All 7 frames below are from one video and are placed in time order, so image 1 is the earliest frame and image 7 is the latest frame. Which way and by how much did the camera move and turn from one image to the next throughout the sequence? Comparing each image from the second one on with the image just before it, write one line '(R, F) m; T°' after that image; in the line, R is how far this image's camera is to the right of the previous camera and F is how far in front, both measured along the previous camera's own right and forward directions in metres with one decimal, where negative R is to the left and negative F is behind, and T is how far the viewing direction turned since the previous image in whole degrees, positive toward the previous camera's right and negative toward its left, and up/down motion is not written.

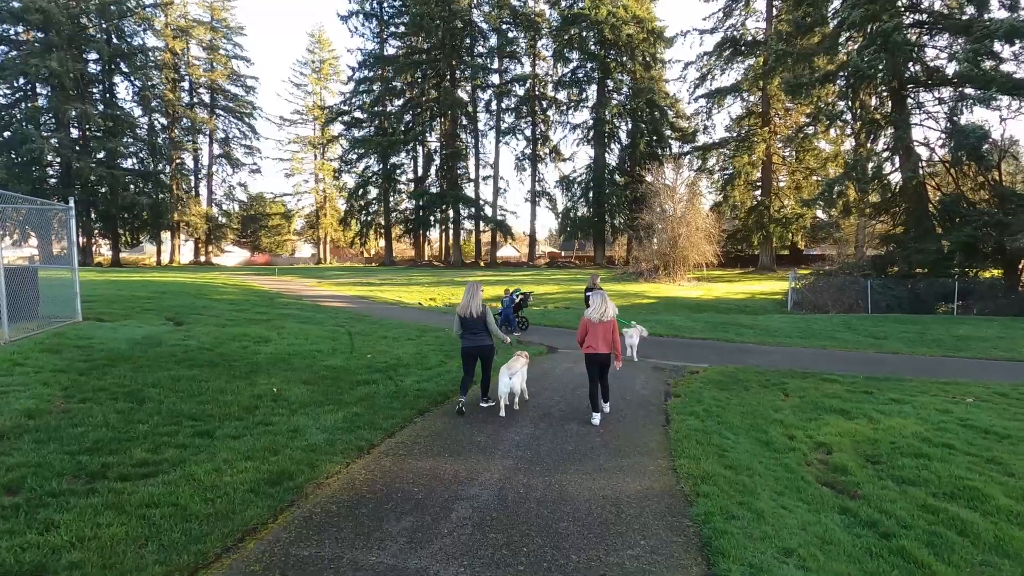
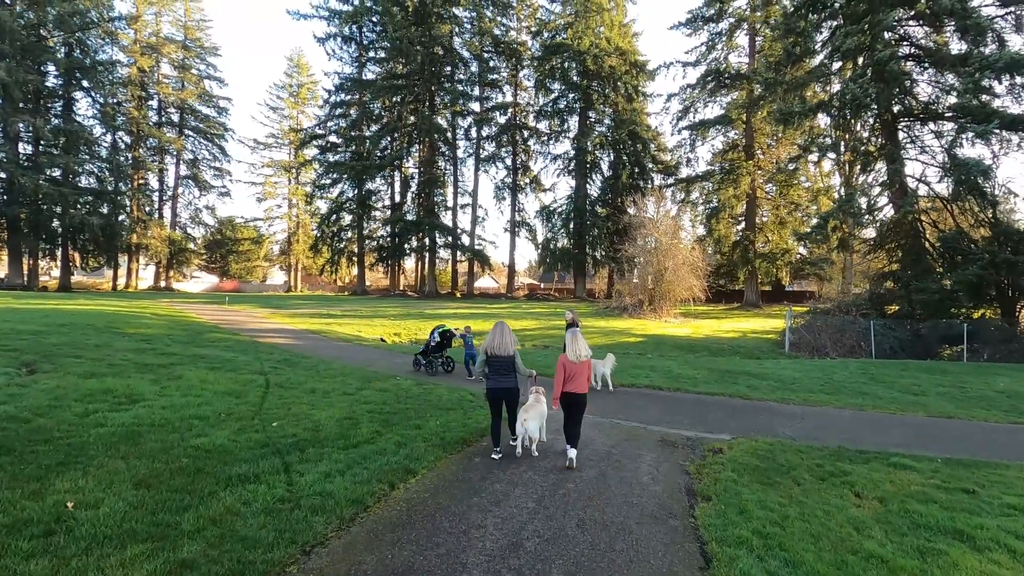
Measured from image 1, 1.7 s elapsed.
(+0.1, +1.7) m; +2°
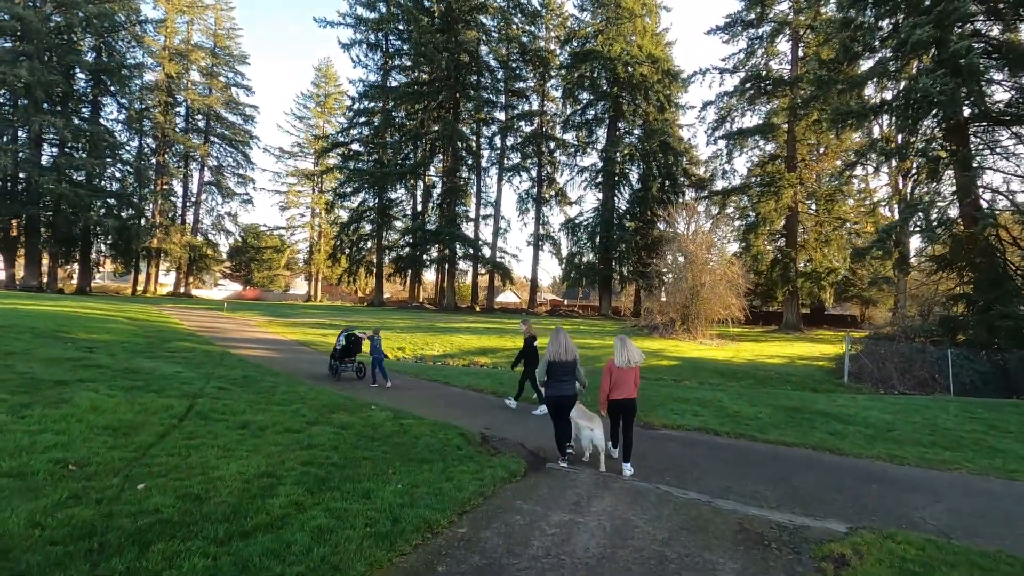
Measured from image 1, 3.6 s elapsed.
(+0.1, +1.8) m; -2°
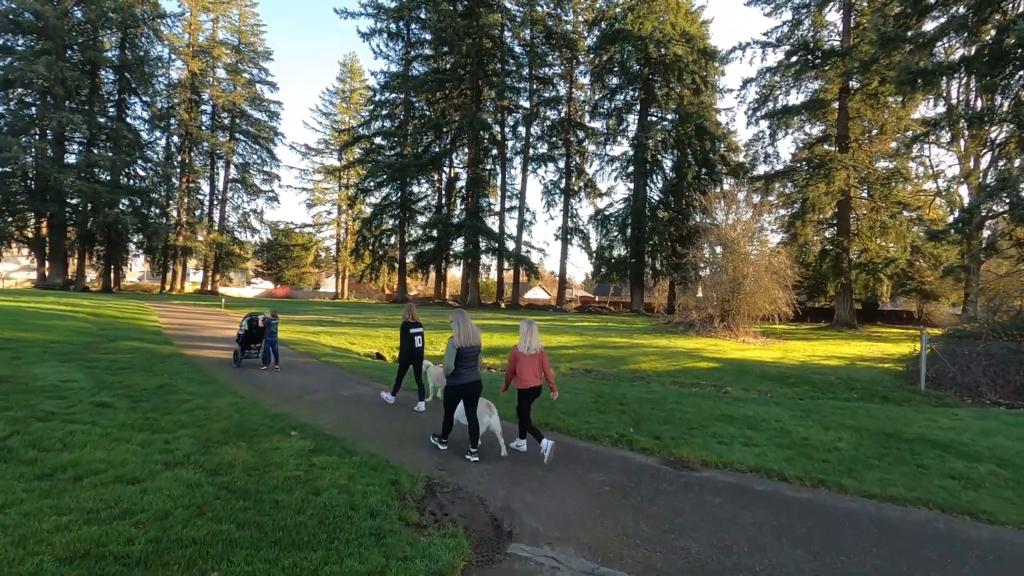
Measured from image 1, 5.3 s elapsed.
(+0.5, +1.8) m; -3°
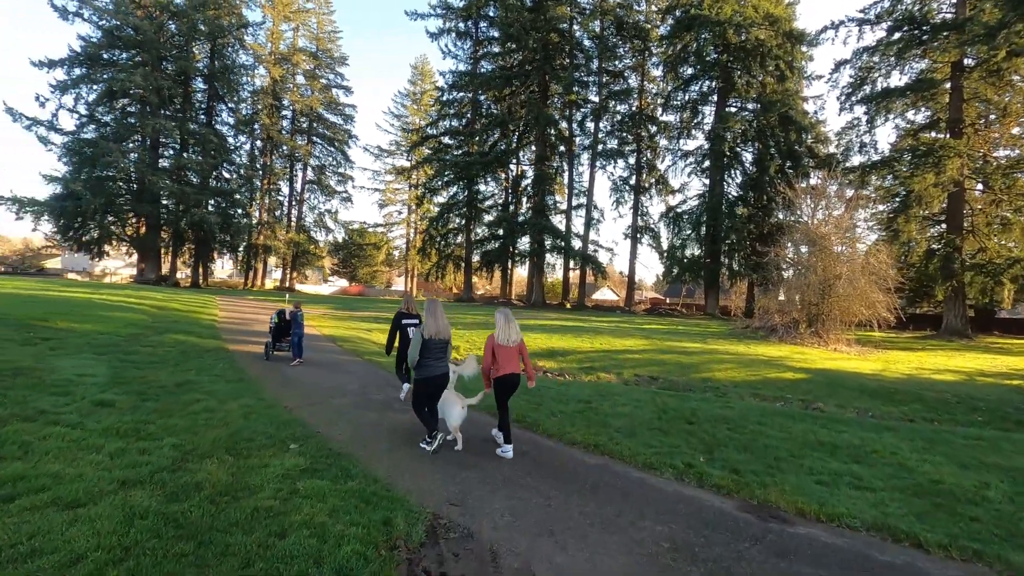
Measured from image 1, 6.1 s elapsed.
(+0.2, +0.9) m; -7°
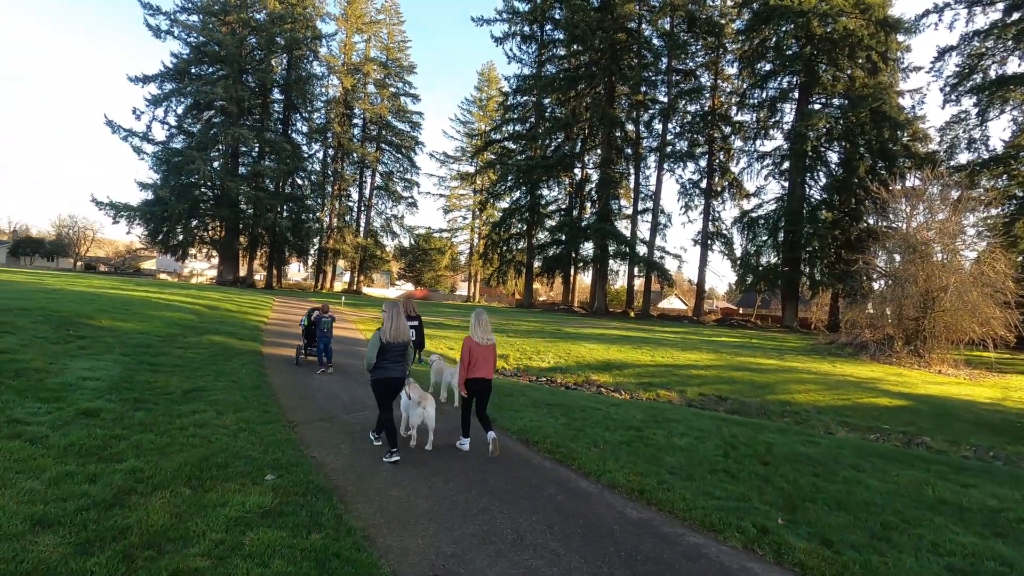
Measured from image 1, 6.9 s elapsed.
(+0.2, +0.8) m; -7°
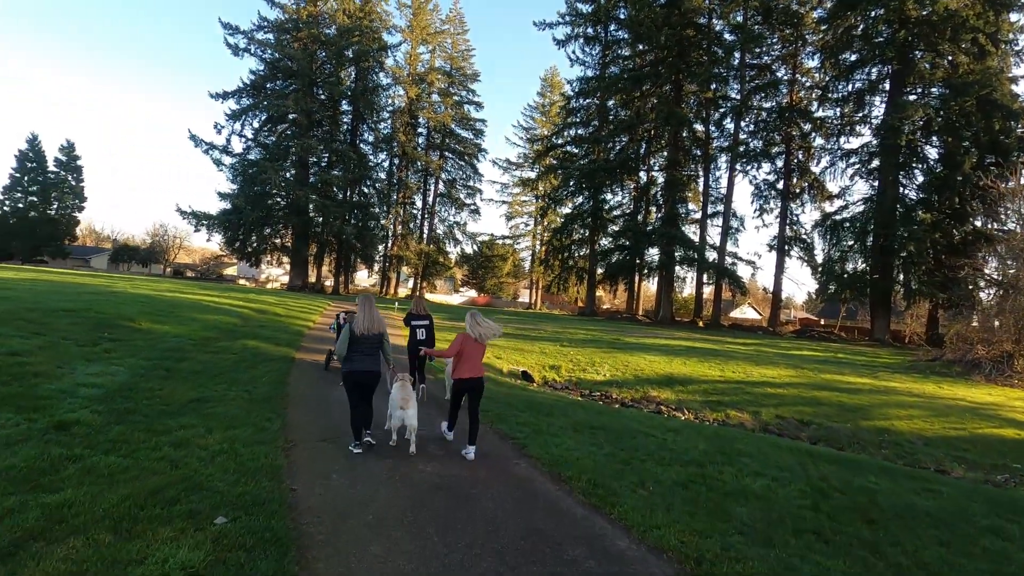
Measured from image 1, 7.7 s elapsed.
(+0.2, +0.8) m; -7°
